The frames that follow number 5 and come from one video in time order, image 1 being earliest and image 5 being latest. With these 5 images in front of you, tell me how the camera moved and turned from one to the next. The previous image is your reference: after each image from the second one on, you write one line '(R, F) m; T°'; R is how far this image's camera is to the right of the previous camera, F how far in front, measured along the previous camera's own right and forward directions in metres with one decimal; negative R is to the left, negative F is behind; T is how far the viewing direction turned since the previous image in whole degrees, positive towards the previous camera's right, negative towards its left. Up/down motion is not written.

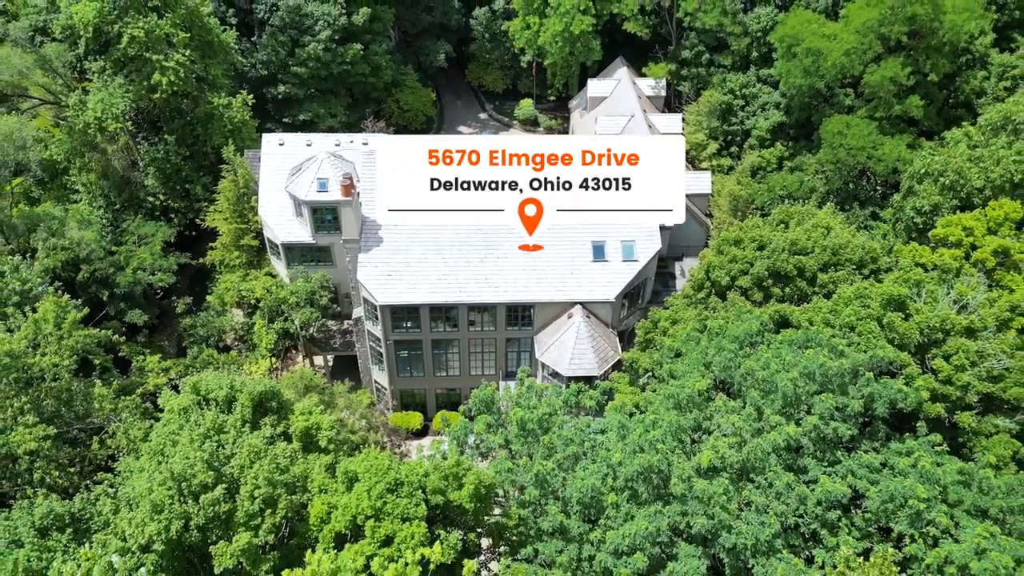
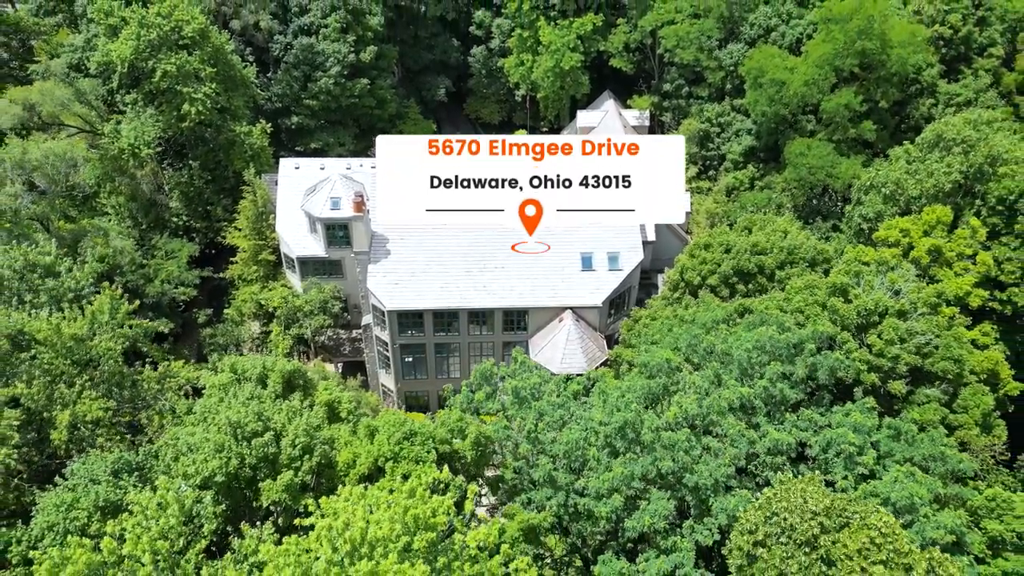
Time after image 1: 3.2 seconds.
(0.0, -3.9) m; 0°
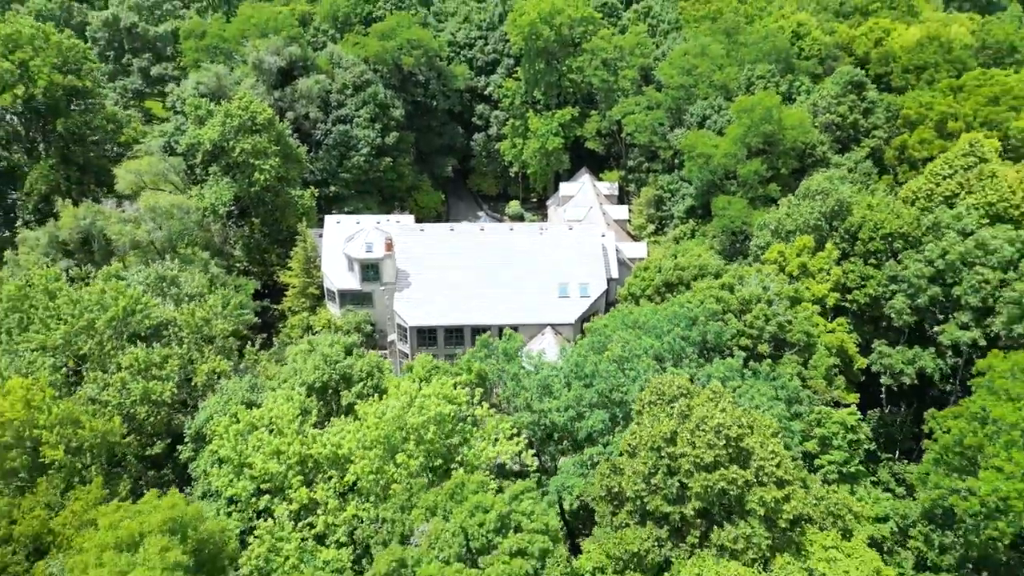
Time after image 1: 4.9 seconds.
(+0.5, -12.7) m; 0°
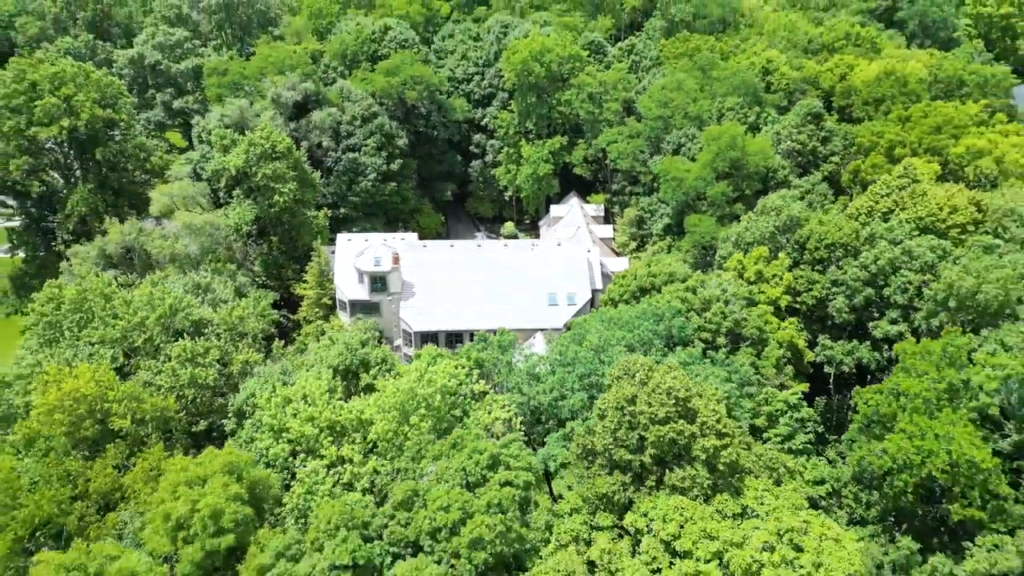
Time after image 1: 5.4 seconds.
(+0.3, -6.5) m; 0°
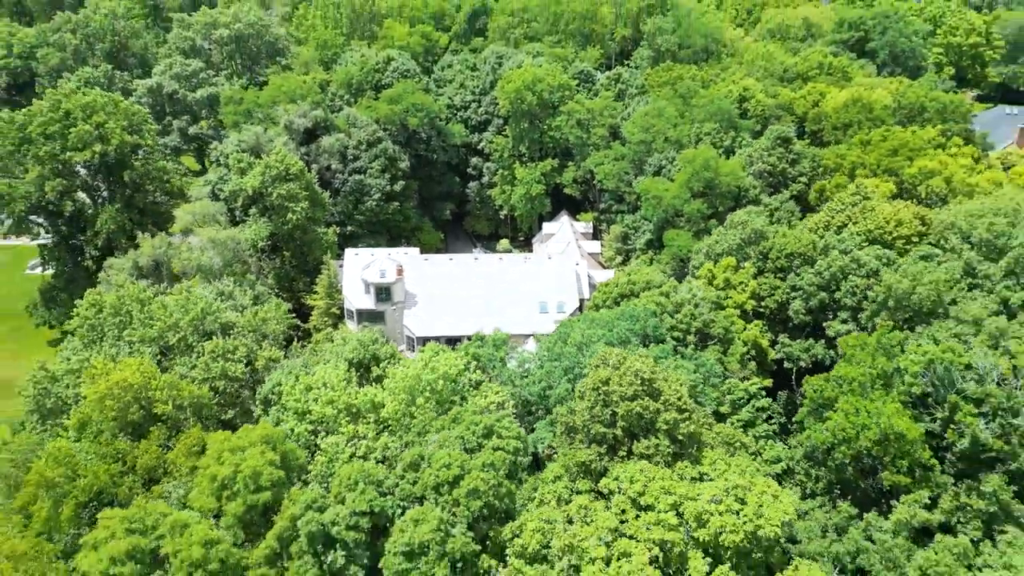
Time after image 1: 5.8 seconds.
(+0.3, -5.8) m; 0°
